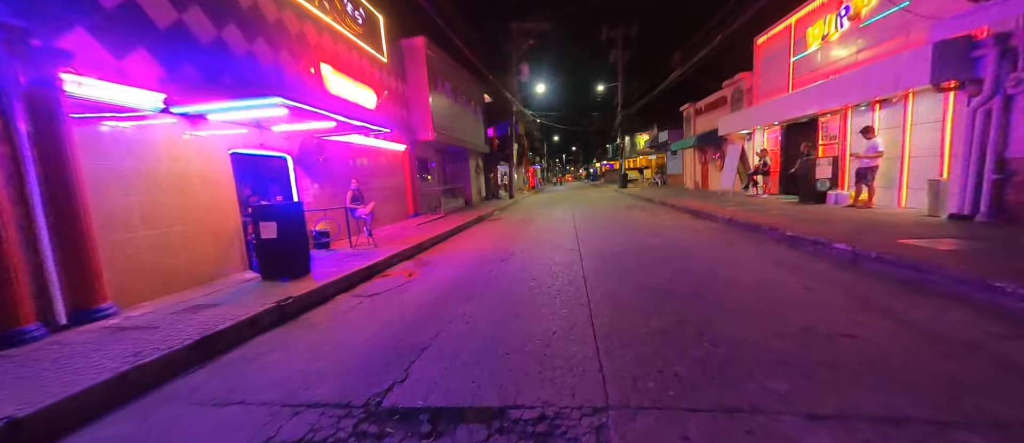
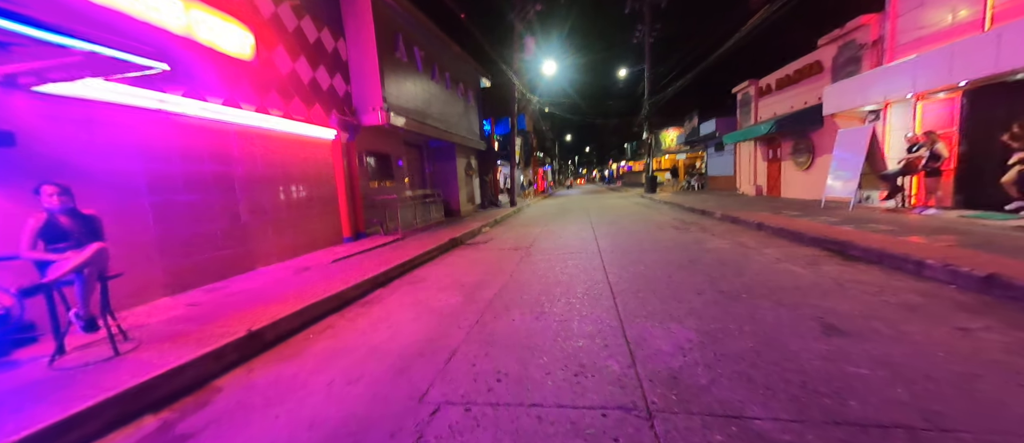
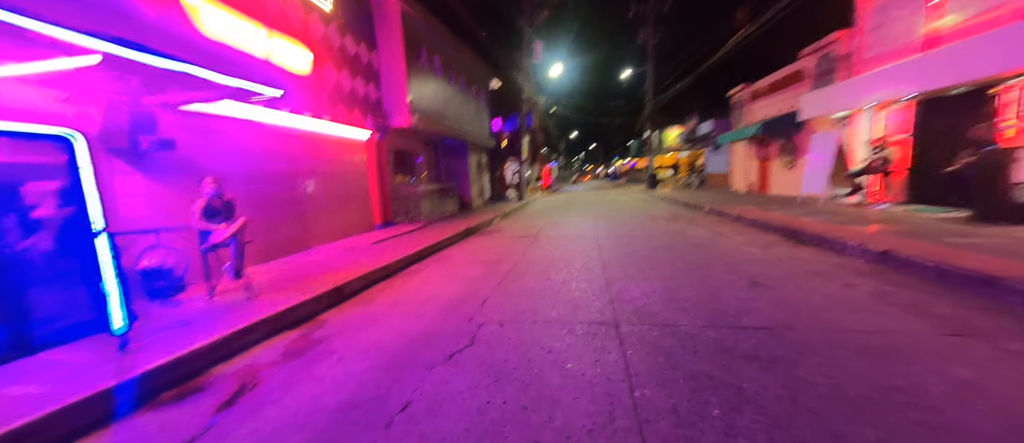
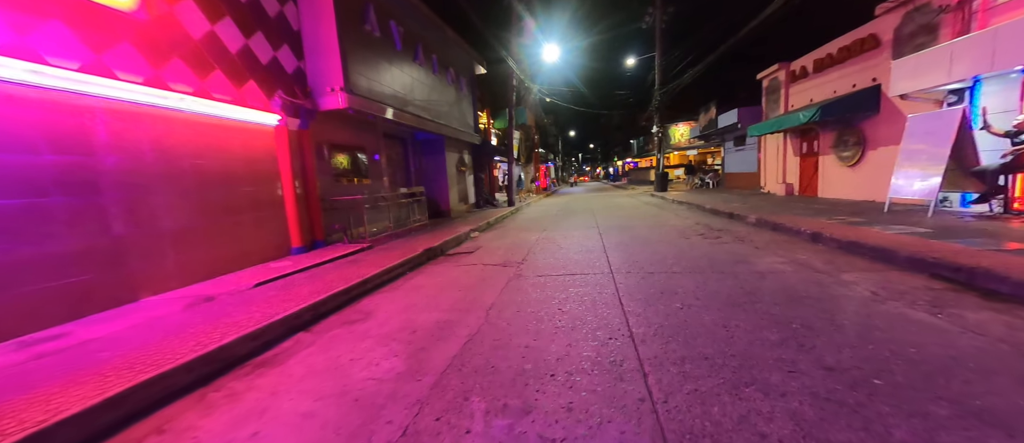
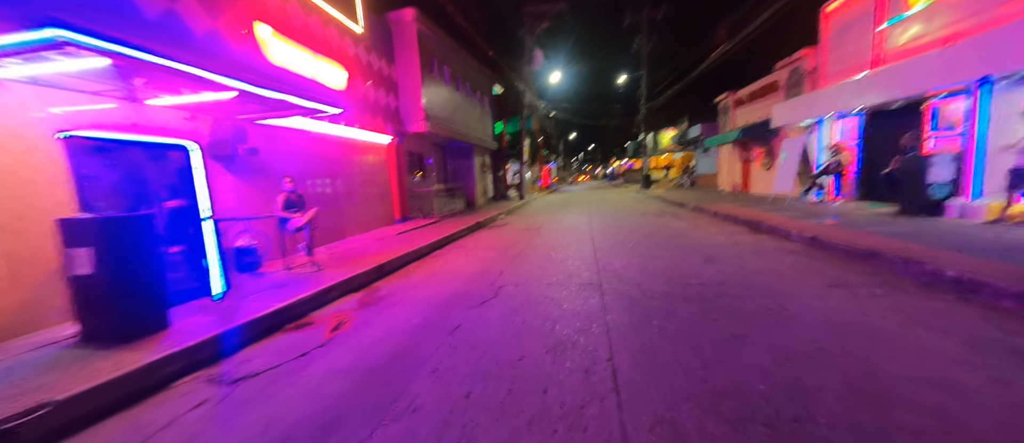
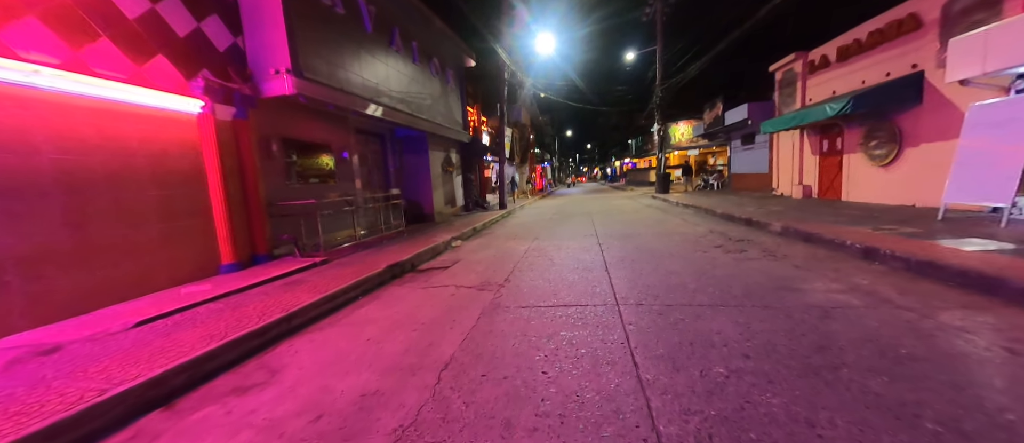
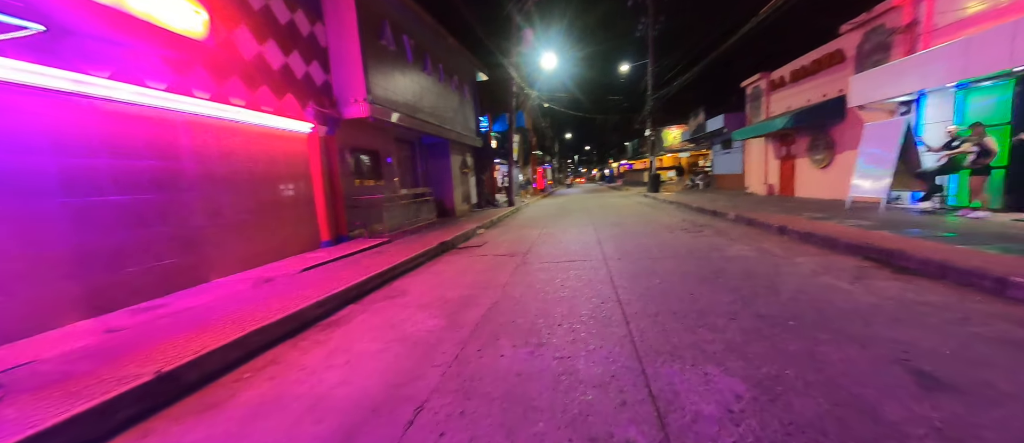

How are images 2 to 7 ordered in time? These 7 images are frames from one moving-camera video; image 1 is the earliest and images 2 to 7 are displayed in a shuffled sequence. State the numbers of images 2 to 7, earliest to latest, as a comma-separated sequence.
5, 3, 2, 7, 4, 6
